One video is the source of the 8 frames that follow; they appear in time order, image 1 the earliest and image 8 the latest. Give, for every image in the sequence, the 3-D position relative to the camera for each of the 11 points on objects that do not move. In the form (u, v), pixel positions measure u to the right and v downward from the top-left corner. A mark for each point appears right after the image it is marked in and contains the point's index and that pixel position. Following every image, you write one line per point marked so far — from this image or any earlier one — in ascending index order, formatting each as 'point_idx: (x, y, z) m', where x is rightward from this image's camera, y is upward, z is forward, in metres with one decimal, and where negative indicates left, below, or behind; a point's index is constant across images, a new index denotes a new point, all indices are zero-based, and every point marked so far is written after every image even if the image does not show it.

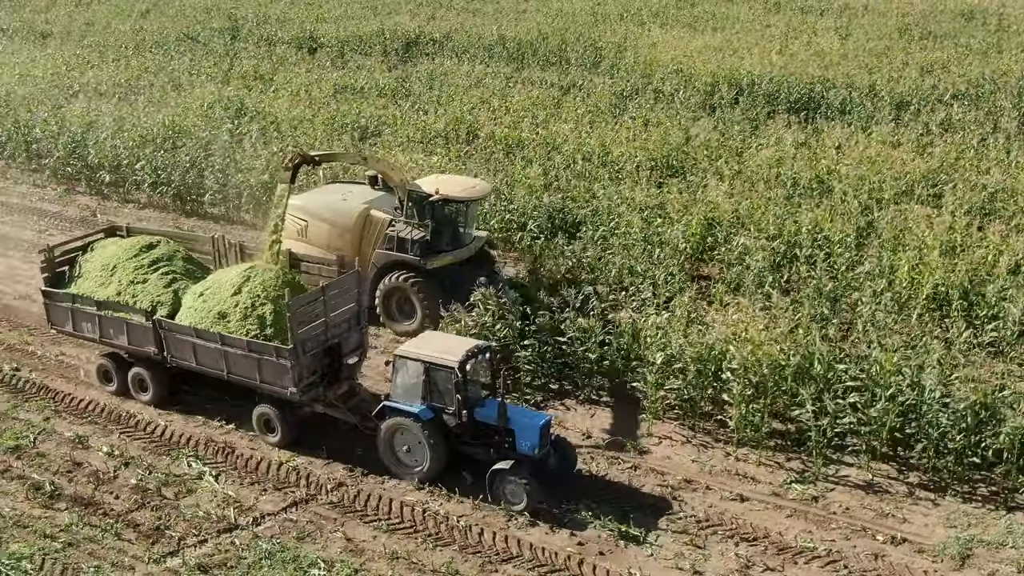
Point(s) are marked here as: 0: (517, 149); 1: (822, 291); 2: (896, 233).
0: (+0.1, +2.1, +16.8) m
1: (+3.1, 0.0, +11.2) m
2: (+4.4, +0.6, +12.7) m
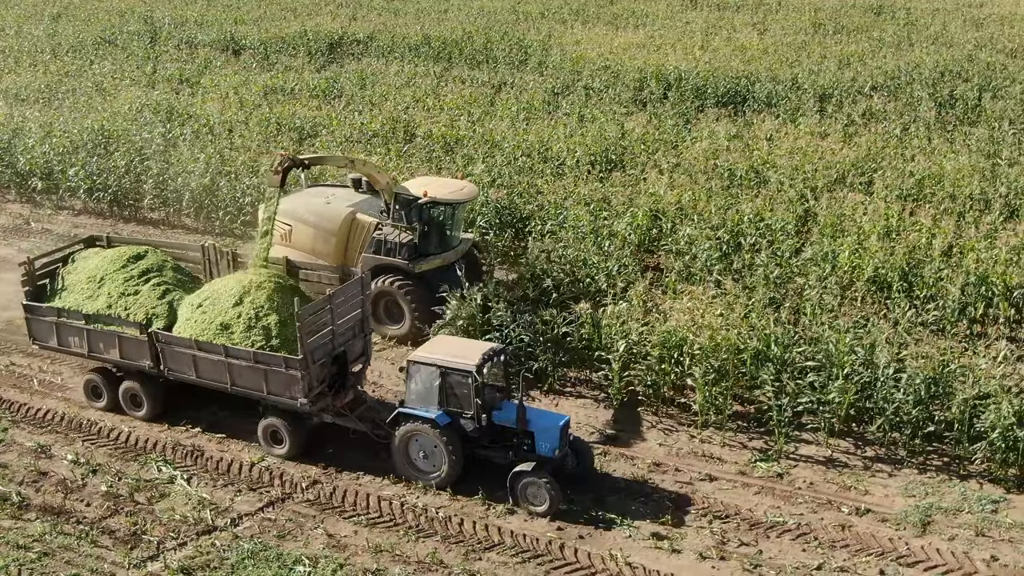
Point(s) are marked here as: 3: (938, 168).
0: (-0.8, +2.1, +16.9) m
1: (+2.7, +0.1, +11.6) m
2: (+3.8, +0.8, +13.2) m
3: (+5.7, +1.6, +15.0) m
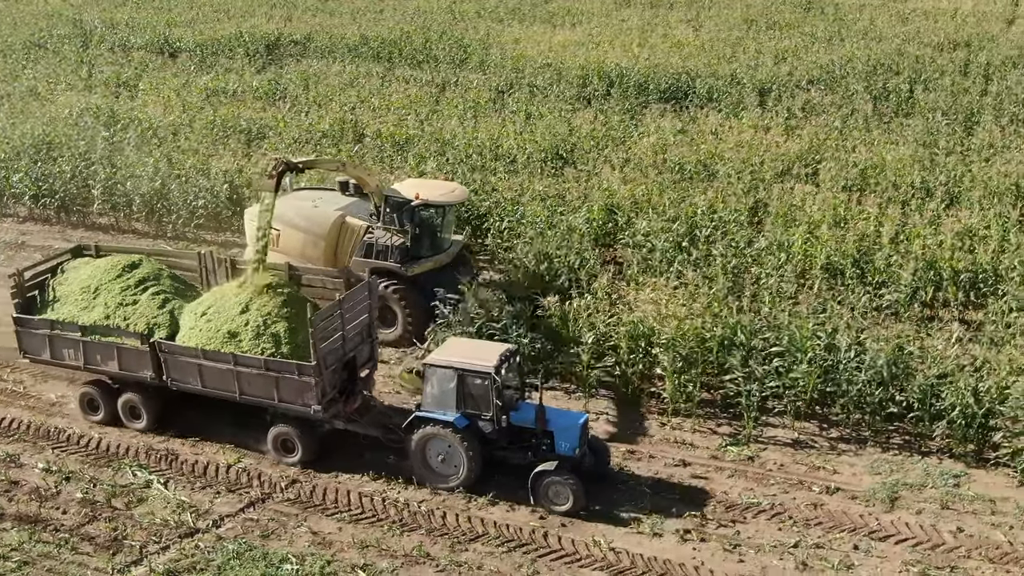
0: (-1.6, +2.1, +17.0) m
1: (+2.3, +0.2, +11.8) m
2: (+3.3, +0.9, +13.6) m
3: (+5.1, +1.8, +15.5) m
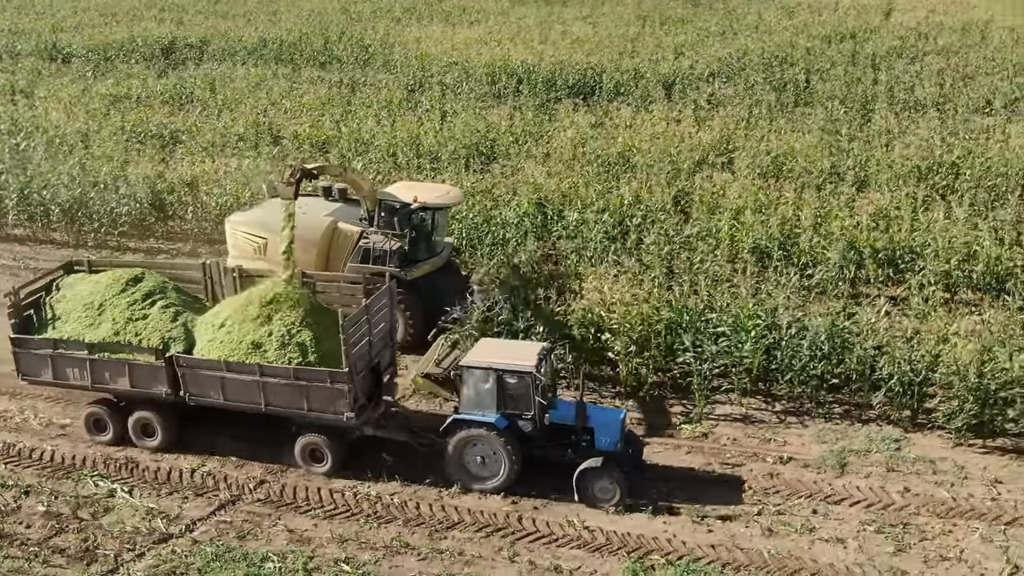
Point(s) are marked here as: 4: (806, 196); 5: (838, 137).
0: (-2.8, +2.1, +17.0) m
1: (+1.7, +0.4, +12.3) m
2: (+2.5, +1.1, +14.1) m
3: (+4.0, +2.1, +16.2) m
4: (+3.7, +1.2, +14.1) m
5: (+4.9, +2.2, +16.7) m
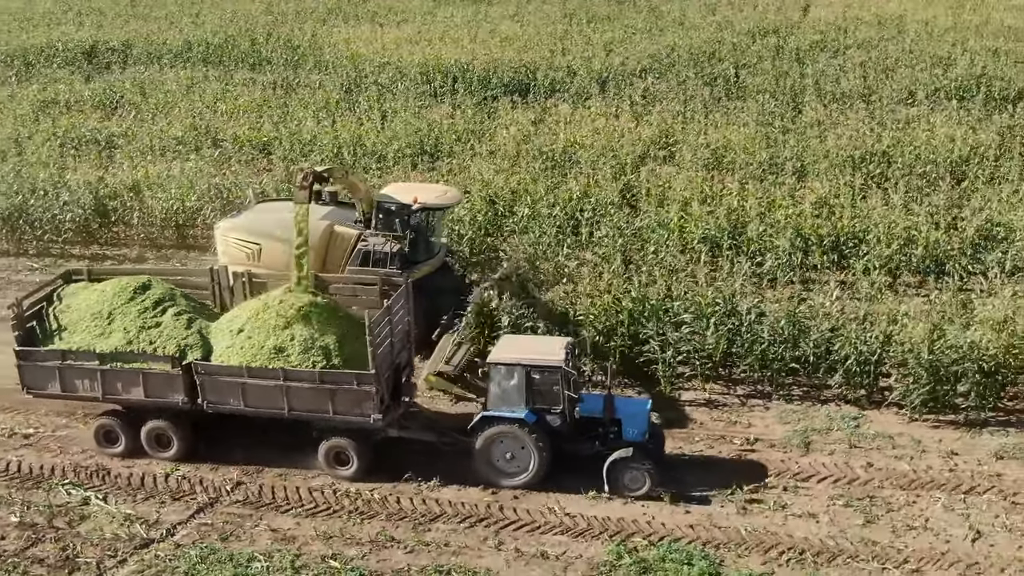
0: (-3.6, +2.1, +16.9) m
1: (+1.2, +0.5, +12.5) m
2: (+1.8, +1.3, +14.4) m
3: (+3.2, +2.2, +16.6) m
4: (+3.1, +1.3, +14.5) m
5: (+4.0, +2.4, +17.1) m
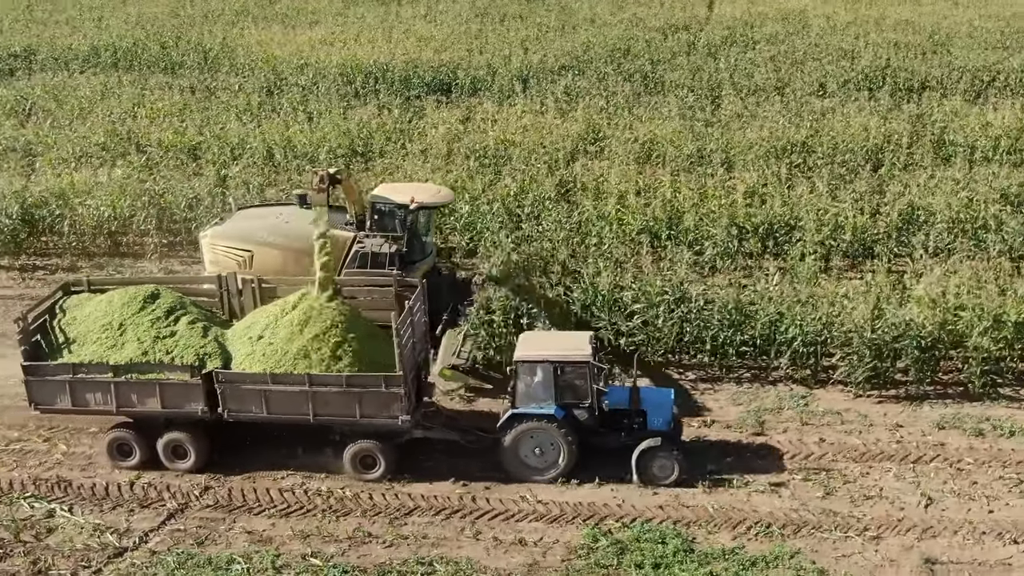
0: (-4.7, +2.0, +16.7) m
1: (+0.6, +0.6, +12.8) m
2: (+1.0, +1.4, +14.7) m
3: (+2.1, +2.4, +17.0) m
4: (+2.2, +1.5, +14.9) m
5: (+2.9, +2.6, +17.6) m
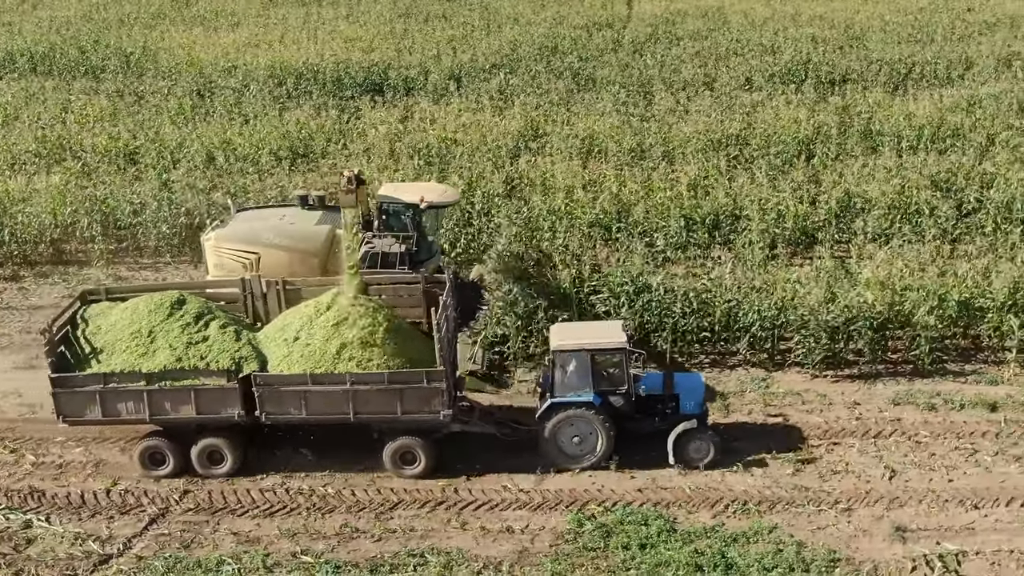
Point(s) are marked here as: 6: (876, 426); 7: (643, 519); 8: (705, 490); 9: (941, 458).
0: (-5.5, +1.9, +16.4) m
1: (+0.1, +0.6, +12.9) m
2: (+0.3, +1.4, +14.9) m
3: (+1.2, +2.5, +17.3) m
4: (+1.5, +1.6, +15.2) m
5: (+1.9, +2.7, +17.9) m
6: (+3.3, -1.2, +10.0) m
7: (+1.0, -1.8, +8.7) m
8: (+1.6, -1.6, +9.1) m
9: (+3.6, -1.4, +9.5) m
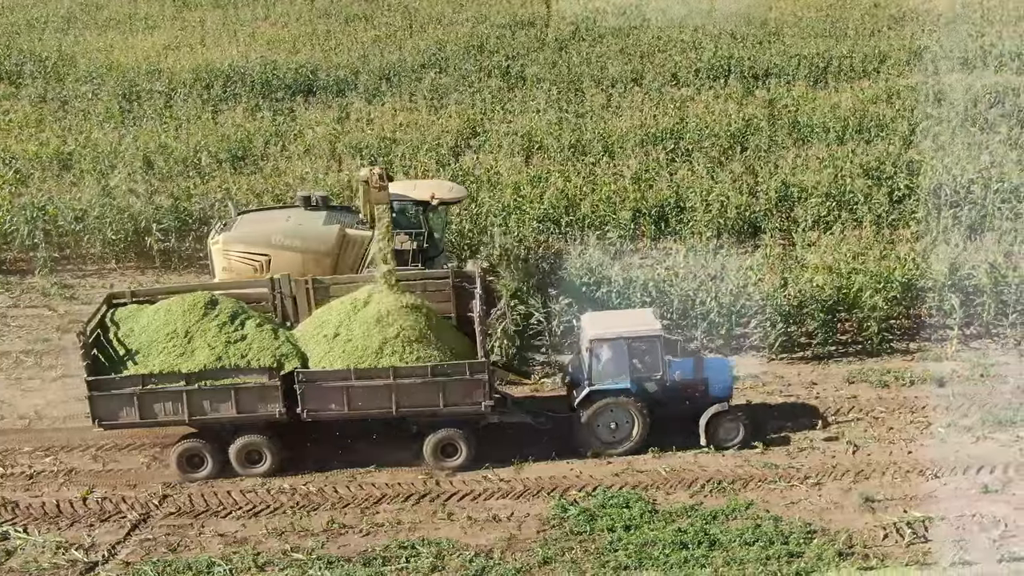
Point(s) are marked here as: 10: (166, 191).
0: (-6.4, +1.8, +16.1) m
1: (-0.5, +0.7, +13.1) m
2: (-0.4, +1.5, +15.1) m
3: (+0.3, +2.6, +17.5) m
4: (+0.8, +1.7, +15.5) m
5: (+0.9, +2.8, +18.2) m
6: (+3.0, -1.1, +10.4) m
7: (+0.9, -1.7, +8.9) m
8: (+1.4, -1.5, +9.4) m
9: (+3.4, -1.3, +10.0) m
10: (-4.6, +1.3, +14.9) m
